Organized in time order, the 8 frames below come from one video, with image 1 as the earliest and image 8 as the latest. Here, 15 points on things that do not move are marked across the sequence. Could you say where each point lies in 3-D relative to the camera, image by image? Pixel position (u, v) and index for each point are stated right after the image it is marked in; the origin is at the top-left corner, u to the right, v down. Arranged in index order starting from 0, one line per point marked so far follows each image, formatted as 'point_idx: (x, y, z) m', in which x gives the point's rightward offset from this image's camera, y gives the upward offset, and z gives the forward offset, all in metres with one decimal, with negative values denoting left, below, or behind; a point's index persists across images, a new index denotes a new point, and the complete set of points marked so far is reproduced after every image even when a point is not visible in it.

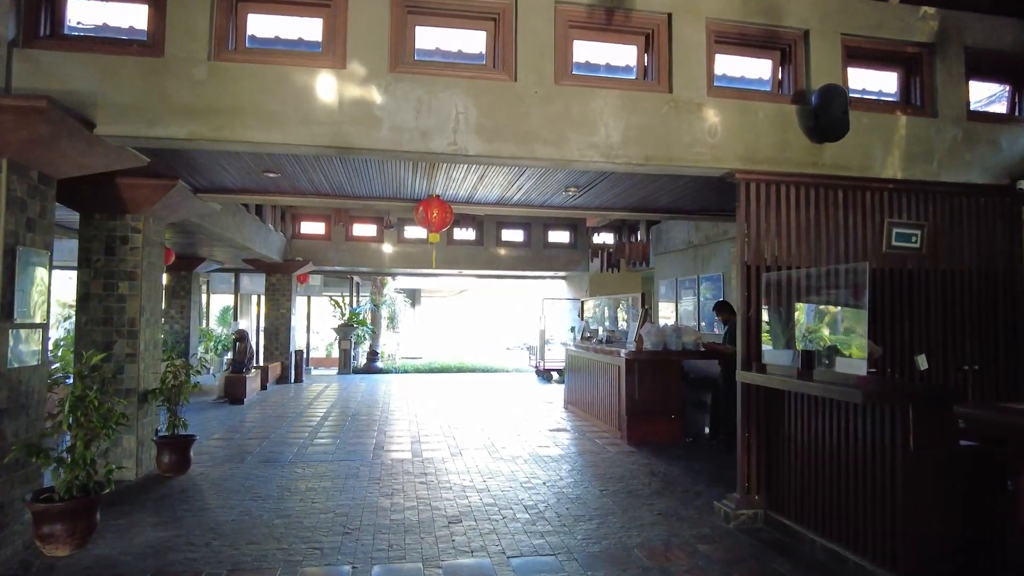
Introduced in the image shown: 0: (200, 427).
0: (-3.7, -1.7, +8.0) m
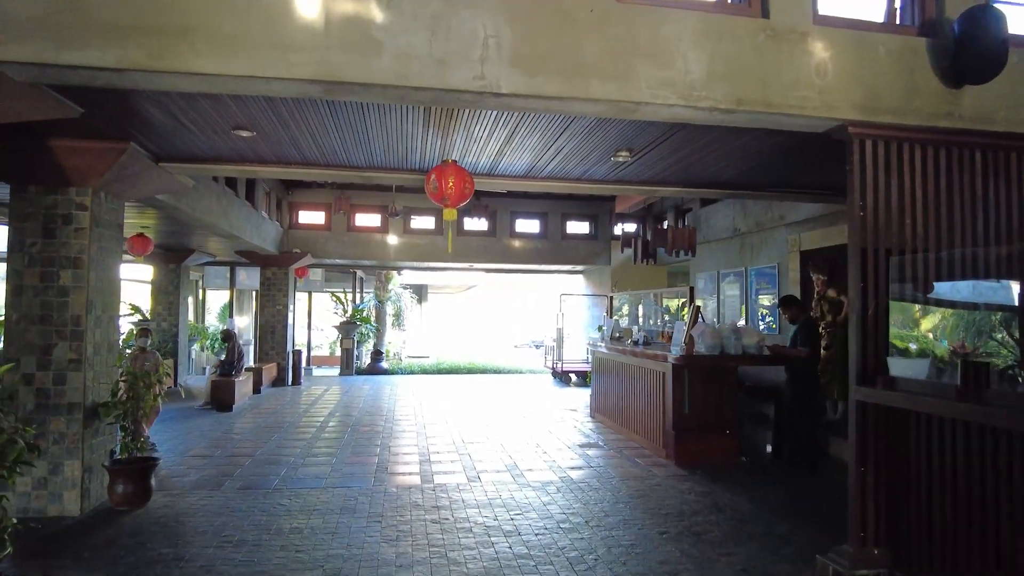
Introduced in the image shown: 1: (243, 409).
0: (-3.5, -1.6, +7.0) m
1: (-3.7, -1.7, +9.1) m
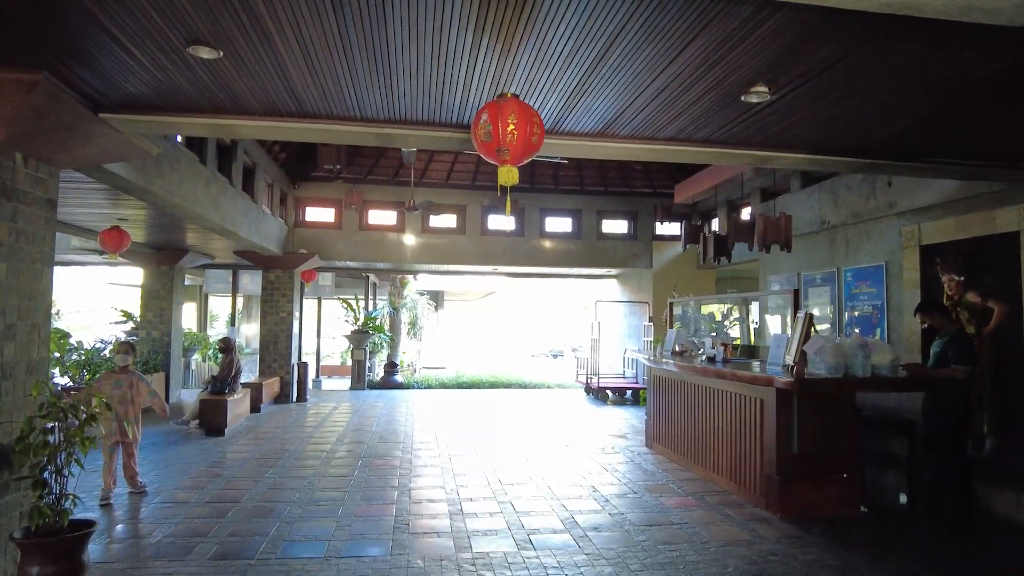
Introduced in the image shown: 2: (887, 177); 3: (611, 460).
0: (-3.1, -1.6, +5.7) m
1: (-3.3, -1.7, +7.9) m
2: (+3.3, +1.0, +5.9) m
3: (+1.0, -1.7, +6.6) m
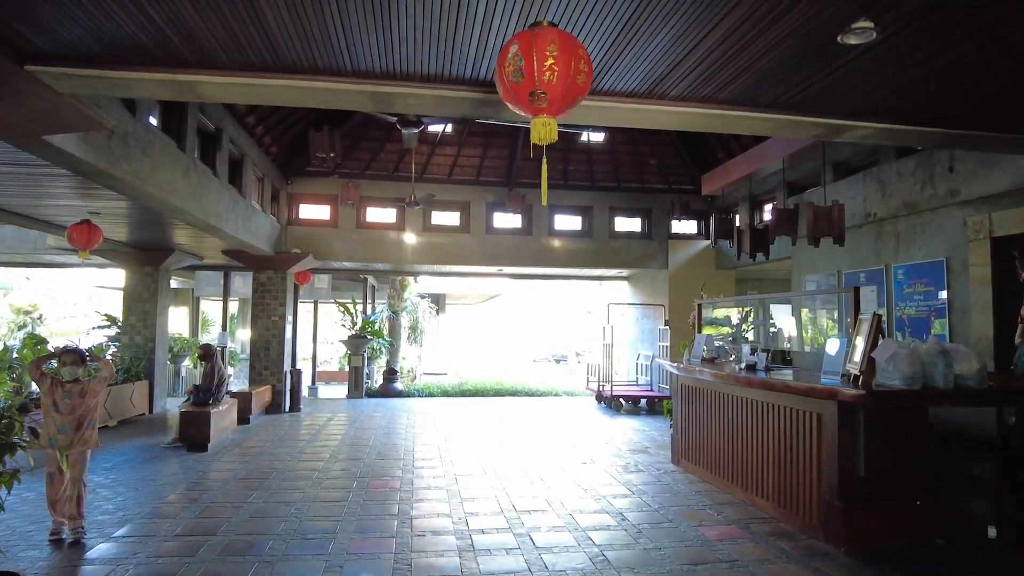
0: (-3.0, -1.6, +5.0) m
1: (-3.2, -1.7, +7.2) m
2: (+3.4, +1.0, +5.2) m
3: (+1.1, -1.7, +6.0) m
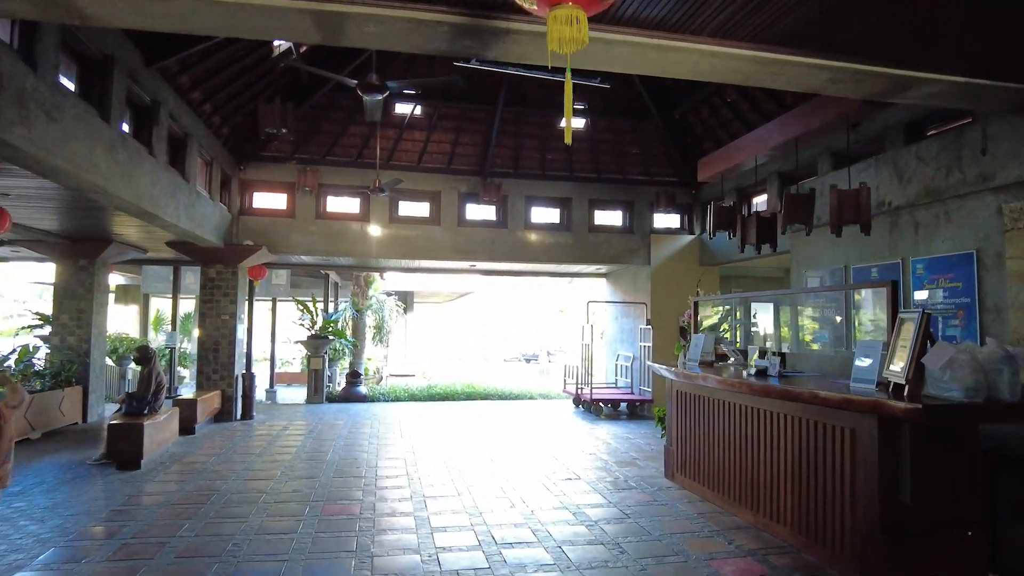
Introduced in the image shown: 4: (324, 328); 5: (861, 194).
0: (-3.1, -1.6, +4.2) m
1: (-3.4, -1.7, +6.4) m
2: (+3.3, +1.0, +4.7) m
3: (+0.9, -1.7, +5.3) m
4: (-3.2, -0.7, +11.3) m
5: (+2.2, +0.6, +4.2) m
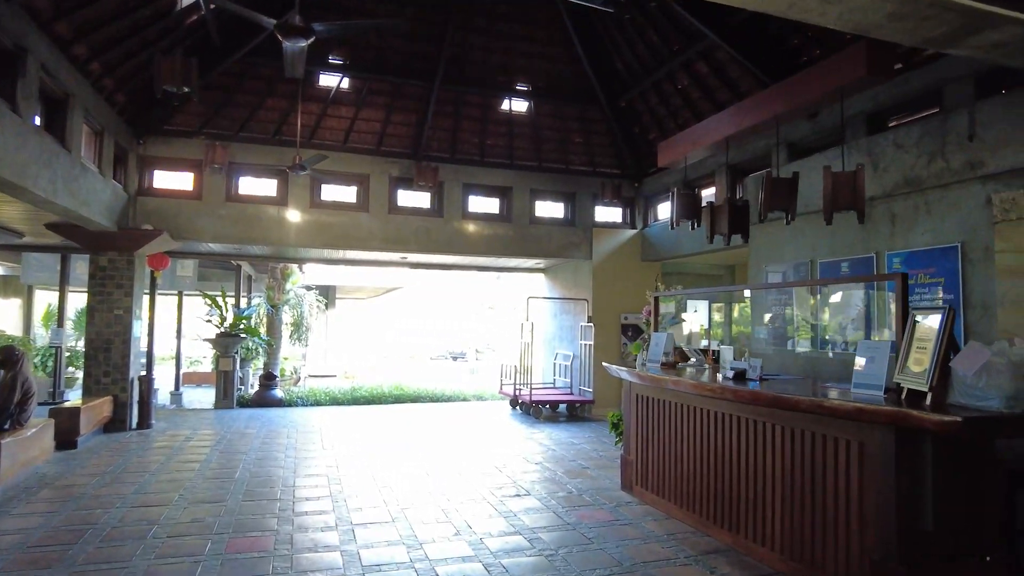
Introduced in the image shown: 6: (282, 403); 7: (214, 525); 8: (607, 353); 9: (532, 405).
0: (-3.4, -1.5, +3.2) m
1: (-3.9, -1.6, +5.3) m
2: (+3.0, +1.1, +4.4) m
3: (+0.5, -1.6, +4.7) m
4: (-4.2, -0.6, +10.2) m
5: (+2.0, +0.6, +3.8) m
6: (-3.6, -1.8, +10.3) m
7: (-1.9, -1.5, +4.3) m
8: (+1.4, -1.0, +9.7) m
9: (+0.3, -1.6, +9.3) m
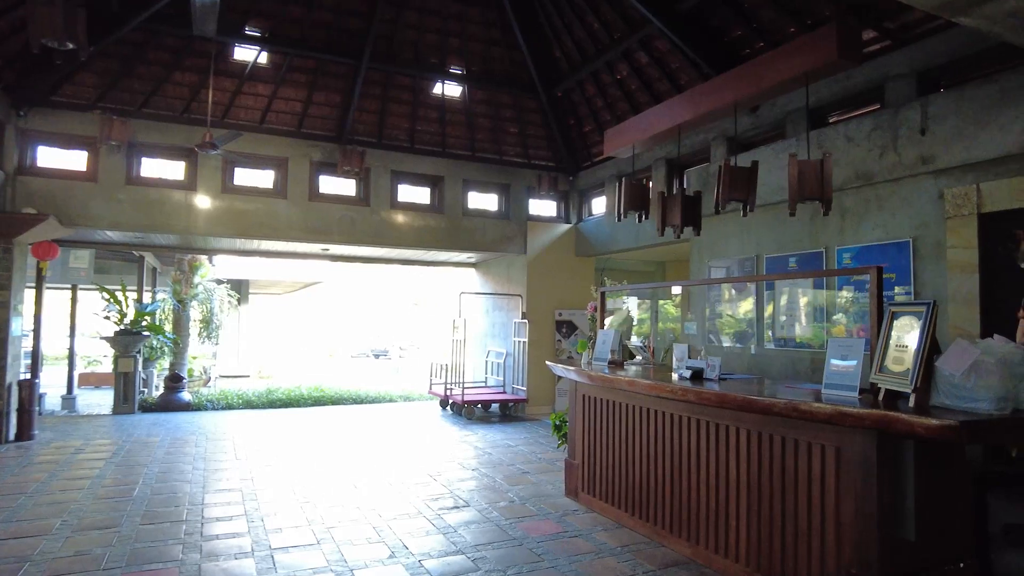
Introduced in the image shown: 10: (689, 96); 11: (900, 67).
0: (-3.5, -1.4, +2.4) m
1: (-4.3, -1.5, +4.4) m
2: (+2.6, +1.1, +4.3) m
3: (+0.1, -1.6, +4.4) m
4: (-5.2, -0.5, +9.3) m
5: (+1.7, +0.7, +3.6) m
6: (-4.6, -1.7, +9.5) m
7: (-2.3, -1.5, +3.7) m
8: (+0.4, -0.9, +9.5) m
9: (-0.6, -1.6, +8.9) m
10: (+1.4, +1.5, +5.1) m
11: (+3.1, +1.8, +5.3) m
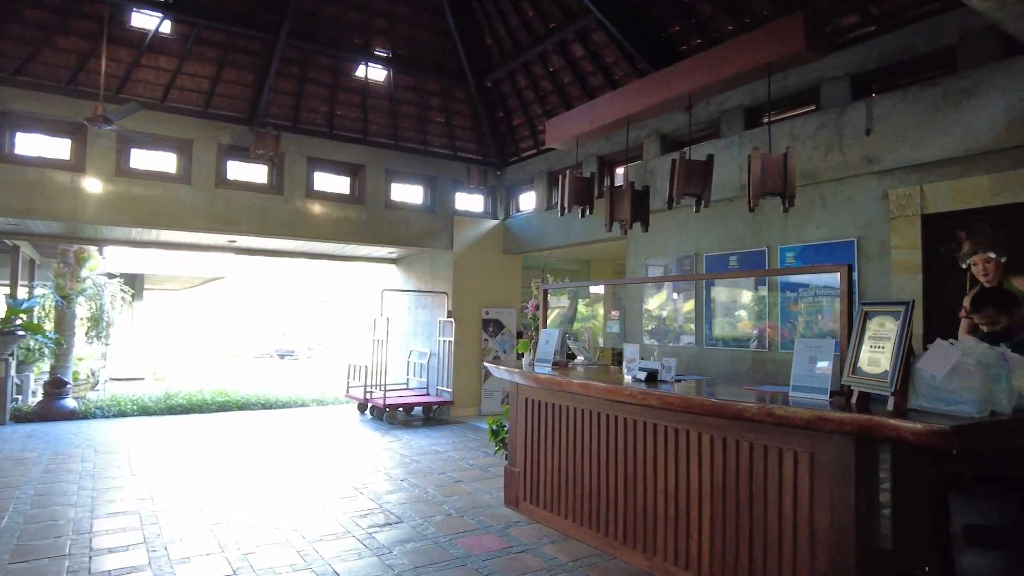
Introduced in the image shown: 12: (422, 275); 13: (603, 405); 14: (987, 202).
0: (-3.6, -1.4, +1.6) m
1: (-4.6, -1.5, +3.5) m
2: (+2.3, +1.1, +4.3) m
3: (-0.2, -1.5, +4.1) m
4: (-6.2, -0.4, +8.2) m
5: (+1.4, +0.7, +3.5) m
6: (-5.6, -1.6, +8.5) m
7: (-2.5, -1.4, +3.0) m
8: (-0.6, -0.9, +9.1) m
9: (-1.6, -1.5, +8.4) m
10: (+0.9, +1.5, +4.9) m
11: (+2.6, +1.8, +5.3) m
12: (-1.3, +0.2, +9.8) m
13: (+0.5, -0.7, +3.9) m
14: (+2.7, +0.5, +3.6) m
